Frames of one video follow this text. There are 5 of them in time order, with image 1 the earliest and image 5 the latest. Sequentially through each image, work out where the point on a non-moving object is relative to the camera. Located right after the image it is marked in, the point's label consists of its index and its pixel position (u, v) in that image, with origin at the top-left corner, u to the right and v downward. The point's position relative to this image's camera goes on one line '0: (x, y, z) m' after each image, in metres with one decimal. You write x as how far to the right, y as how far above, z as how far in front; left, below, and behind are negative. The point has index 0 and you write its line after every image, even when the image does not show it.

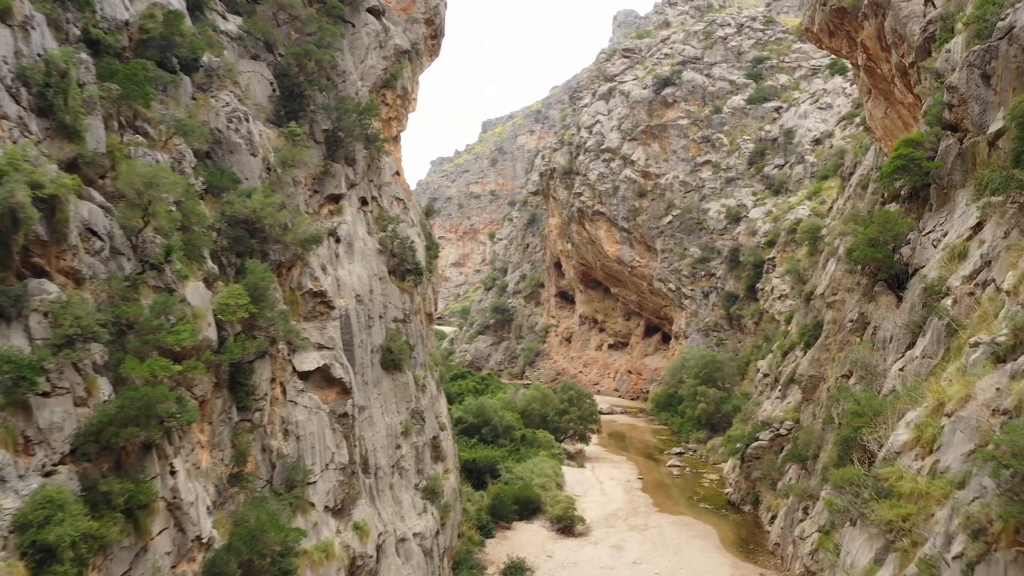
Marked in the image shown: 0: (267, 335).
0: (-2.9, -0.5, +13.8) m
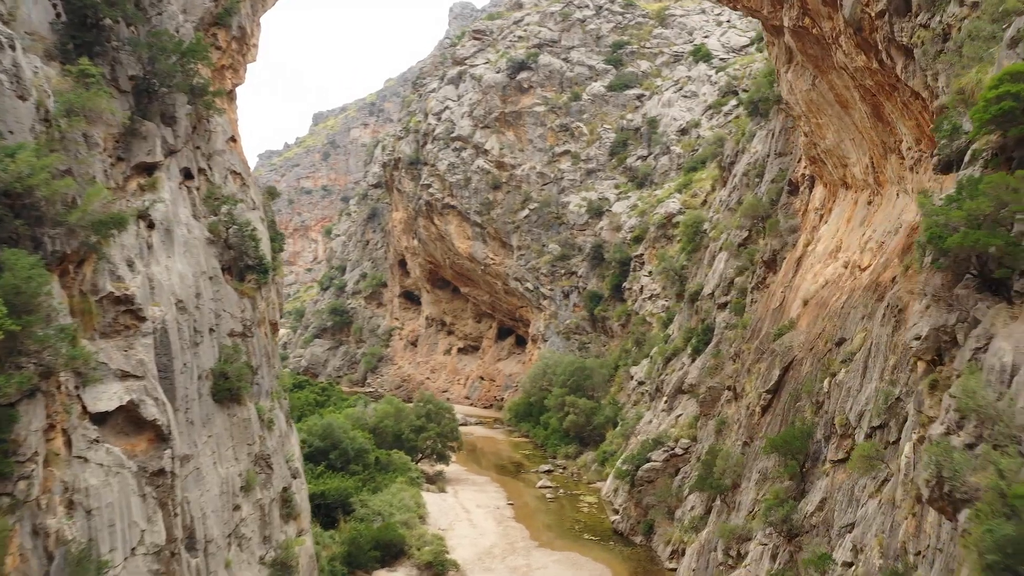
0: (-3.7, -0.6, +9.2) m
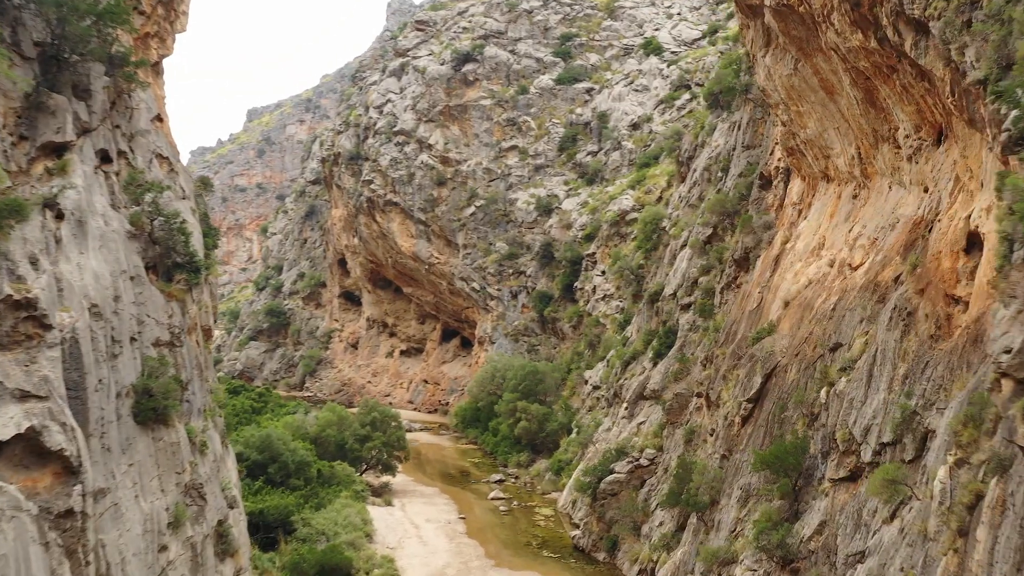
0: (-3.8, -0.6, +7.3) m
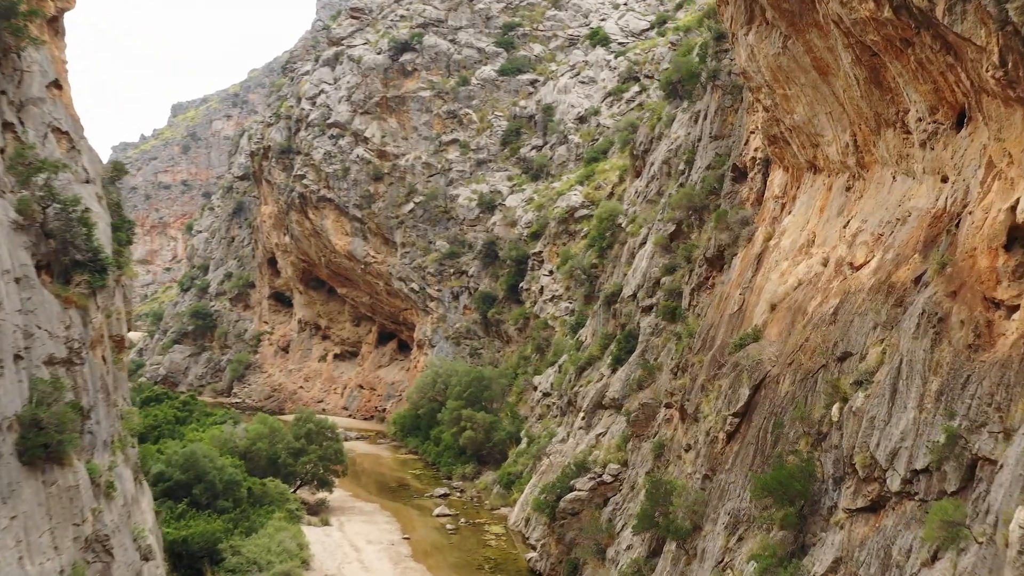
0: (-3.7, -0.6, +5.1) m
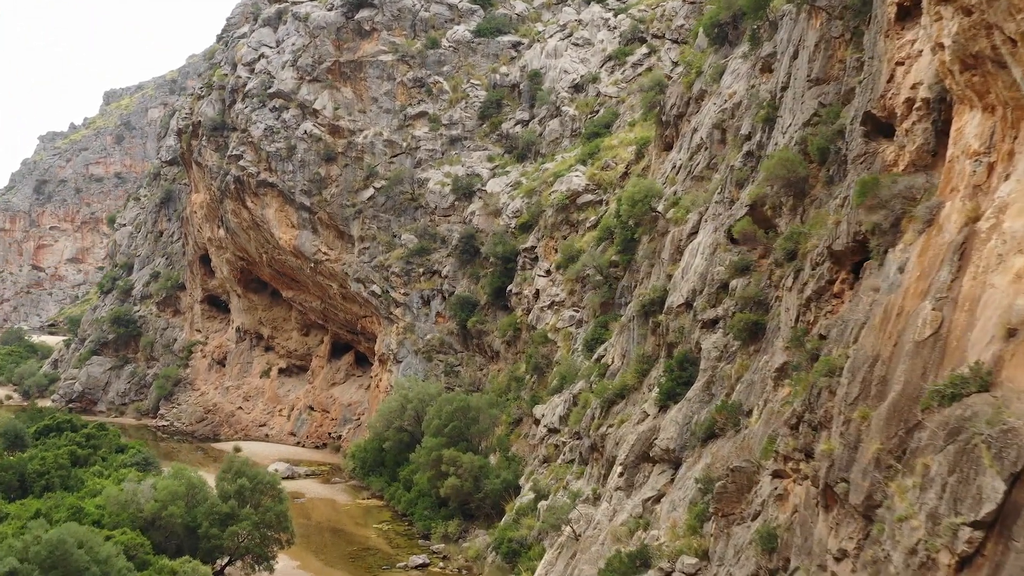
0: (-2.7, -0.8, -2.0) m
